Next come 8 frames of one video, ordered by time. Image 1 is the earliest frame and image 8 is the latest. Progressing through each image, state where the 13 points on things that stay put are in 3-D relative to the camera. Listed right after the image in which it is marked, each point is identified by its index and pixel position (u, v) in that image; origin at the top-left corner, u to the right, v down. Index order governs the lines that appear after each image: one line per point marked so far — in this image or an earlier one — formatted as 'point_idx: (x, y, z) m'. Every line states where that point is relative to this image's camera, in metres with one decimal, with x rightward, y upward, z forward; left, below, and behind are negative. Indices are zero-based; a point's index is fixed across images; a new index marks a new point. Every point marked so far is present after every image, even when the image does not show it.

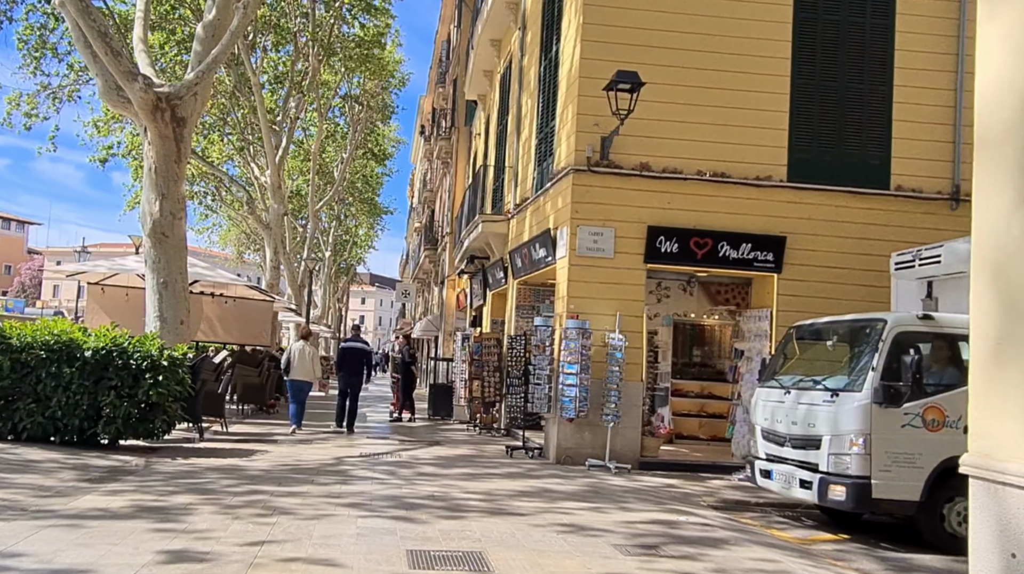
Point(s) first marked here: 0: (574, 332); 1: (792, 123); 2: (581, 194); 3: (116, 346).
0: (+0.8, -0.6, +11.9) m
1: (+3.6, +2.1, +12.6) m
2: (+0.9, +1.2, +12.5) m
3: (-4.8, -0.7, +11.8) m
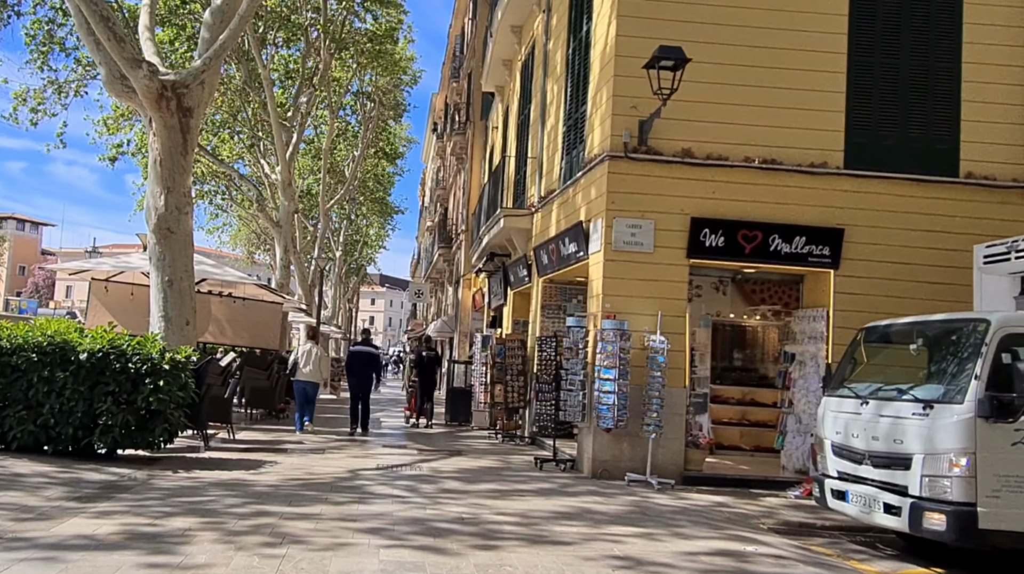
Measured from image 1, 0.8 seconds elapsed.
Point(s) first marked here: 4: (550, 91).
0: (+1.1, -0.5, +10.8) m
1: (+4.0, +2.2, +11.5) m
2: (+1.2, +1.2, +11.4) m
3: (-4.4, -0.7, +10.8) m
4: (+0.6, +3.1, +15.6) m
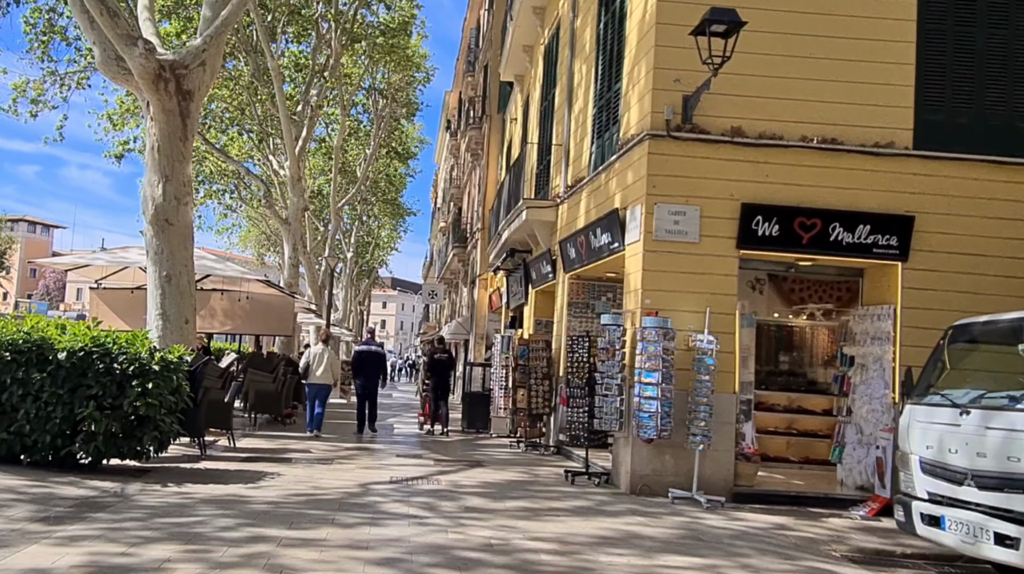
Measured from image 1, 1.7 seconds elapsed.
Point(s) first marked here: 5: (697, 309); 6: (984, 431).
0: (+1.4, -0.5, +9.7) m
1: (+4.3, +2.2, +10.3) m
2: (+1.5, +1.3, +10.2) m
3: (-4.1, -0.6, +9.7) m
4: (+1.0, +3.2, +14.4) m
5: (+1.9, -0.2, +10.1) m
6: (+3.2, -1.0, +6.6) m
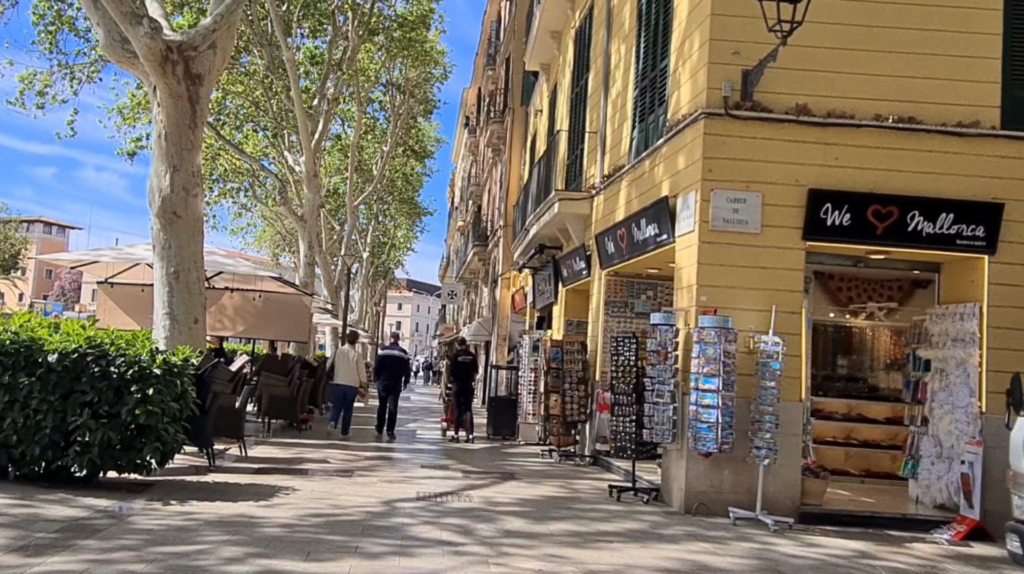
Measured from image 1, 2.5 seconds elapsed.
0: (+1.8, -0.4, +8.6) m
1: (+4.7, +2.3, +9.2) m
2: (+1.9, +1.3, +9.2) m
3: (-3.7, -0.6, +8.7) m
4: (+1.4, +3.2, +13.4) m
5: (+2.3, -0.2, +9.0) m
6: (+3.5, -0.9, +5.5) m
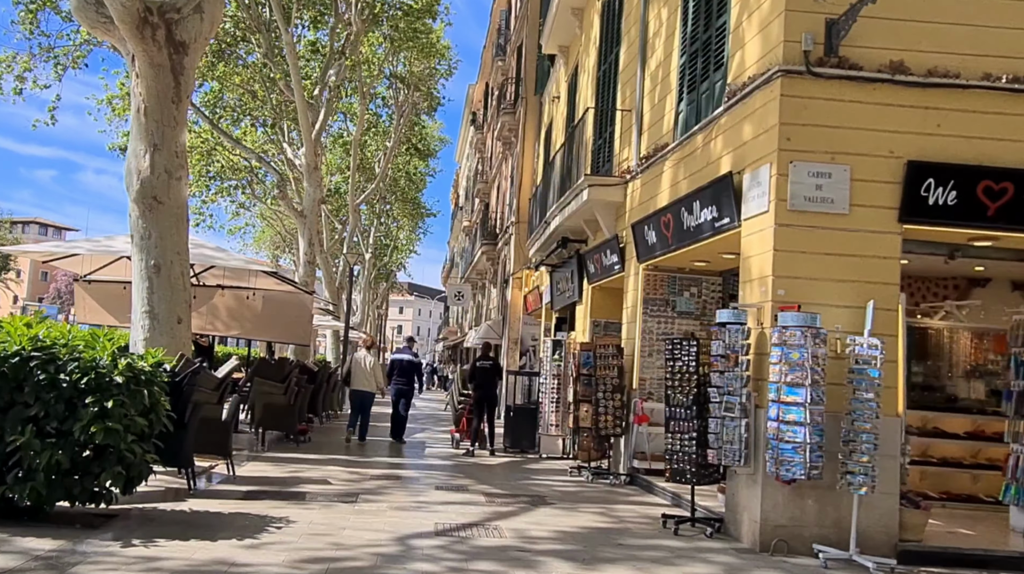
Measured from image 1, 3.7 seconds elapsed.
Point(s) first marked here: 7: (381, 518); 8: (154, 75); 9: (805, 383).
0: (+2.1, -0.3, +7.1) m
1: (+5.0, +2.3, +7.7) m
2: (+2.2, +1.4, +7.7) m
3: (-3.4, -0.5, +7.2) m
4: (+1.7, +3.3, +11.9) m
5: (+2.6, -0.1, +7.5) m
6: (+3.8, -0.8, +4.0) m
7: (-1.1, -2.0, +8.4) m
8: (-4.0, +2.4, +11.0) m
9: (+2.1, -0.7, +7.0) m
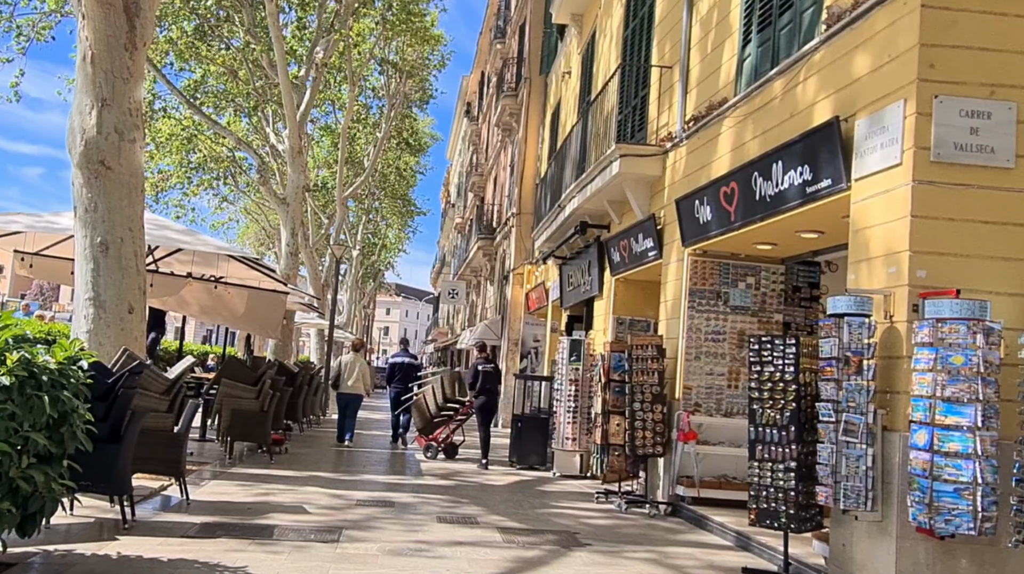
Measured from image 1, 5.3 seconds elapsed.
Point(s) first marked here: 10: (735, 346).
0: (+2.3, -0.2, +5.1) m
1: (+5.3, +2.4, +5.7) m
2: (+2.5, +1.5, +5.7) m
3: (-3.2, -0.3, +5.1) m
4: (+2.0, +3.4, +9.8) m
5: (+2.8, 0.0, +5.5) m
6: (+4.1, -0.7, +2.0) m
7: (-0.9, -1.8, +6.3) m
8: (-3.8, +2.6, +8.9) m
9: (+2.4, -0.6, +5.0) m
10: (+2.2, -0.6, +9.7) m
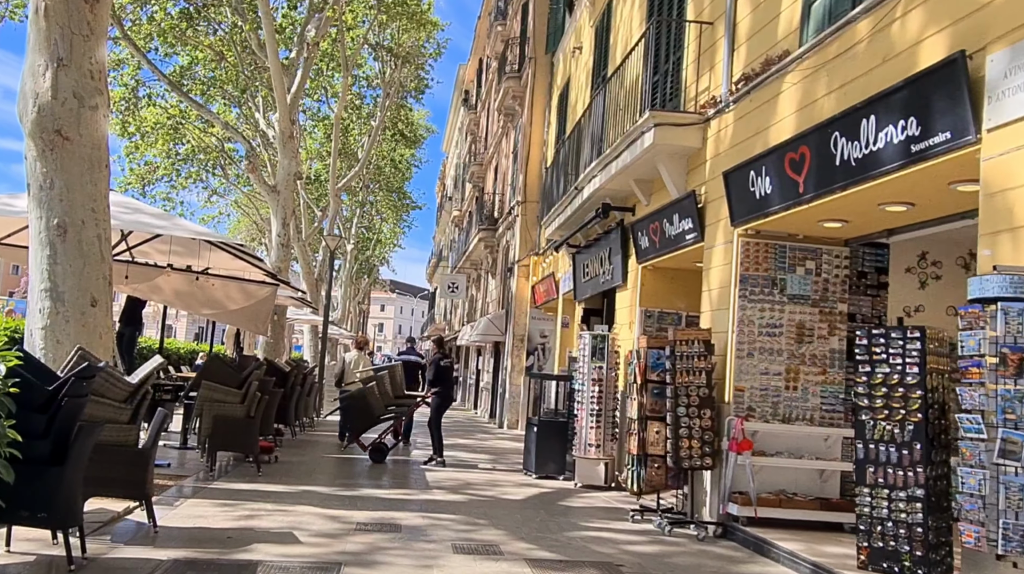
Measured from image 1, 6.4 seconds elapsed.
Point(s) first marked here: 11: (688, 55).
0: (+2.5, -0.1, +3.7) m
1: (+5.5, +2.5, +4.4) m
2: (+2.7, +1.6, +4.3) m
3: (-3.0, -0.2, +3.7) m
4: (+2.1, +3.5, +8.5) m
5: (+3.1, +0.1, +4.2) m
6: (+4.3, -0.6, +0.7) m
7: (-0.7, -1.7, +5.0) m
8: (-3.6, +2.7, +7.6) m
9: (+2.6, -0.5, +3.7) m
10: (+2.4, -0.5, +8.4) m
11: (+1.8, +2.4, +10.0) m
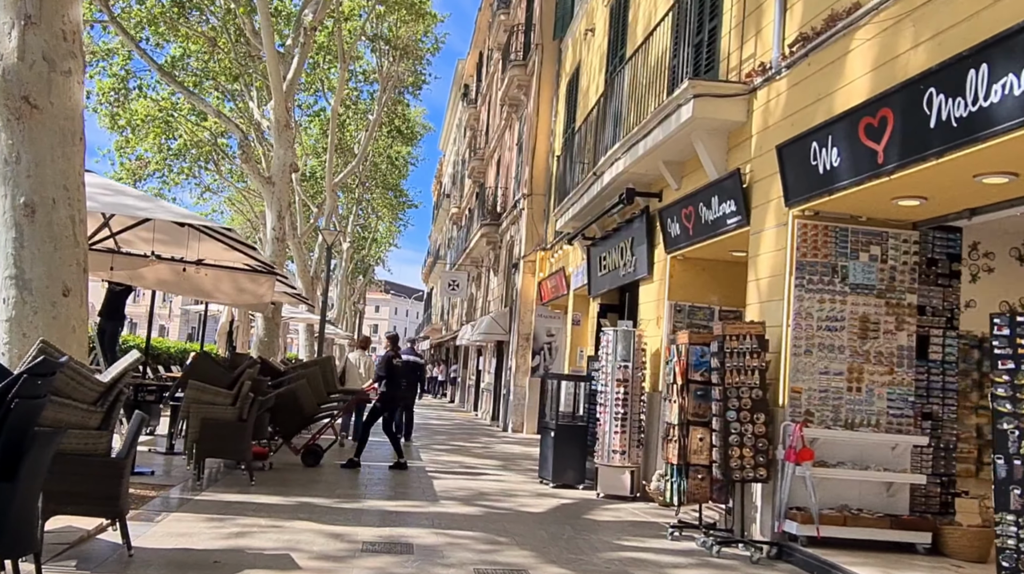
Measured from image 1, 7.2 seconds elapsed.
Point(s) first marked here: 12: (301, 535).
0: (+2.8, 0.0, +2.8) m
1: (+5.7, +2.6, +3.5) m
2: (+2.9, +1.7, +3.4) m
3: (-2.7, -0.1, +2.7) m
4: (+2.4, +3.6, +7.5) m
5: (+3.3, +0.2, +3.2) m
6: (+4.6, -0.5, -0.3) m
7: (-0.5, -1.6, +4.0) m
8: (-3.4, +2.8, +6.6) m
9: (+2.8, -0.4, +2.7) m
10: (+2.6, -0.4, +7.4) m
11: (+2.0, +2.5, +9.0) m
12: (-1.6, -1.8, +7.2) m
